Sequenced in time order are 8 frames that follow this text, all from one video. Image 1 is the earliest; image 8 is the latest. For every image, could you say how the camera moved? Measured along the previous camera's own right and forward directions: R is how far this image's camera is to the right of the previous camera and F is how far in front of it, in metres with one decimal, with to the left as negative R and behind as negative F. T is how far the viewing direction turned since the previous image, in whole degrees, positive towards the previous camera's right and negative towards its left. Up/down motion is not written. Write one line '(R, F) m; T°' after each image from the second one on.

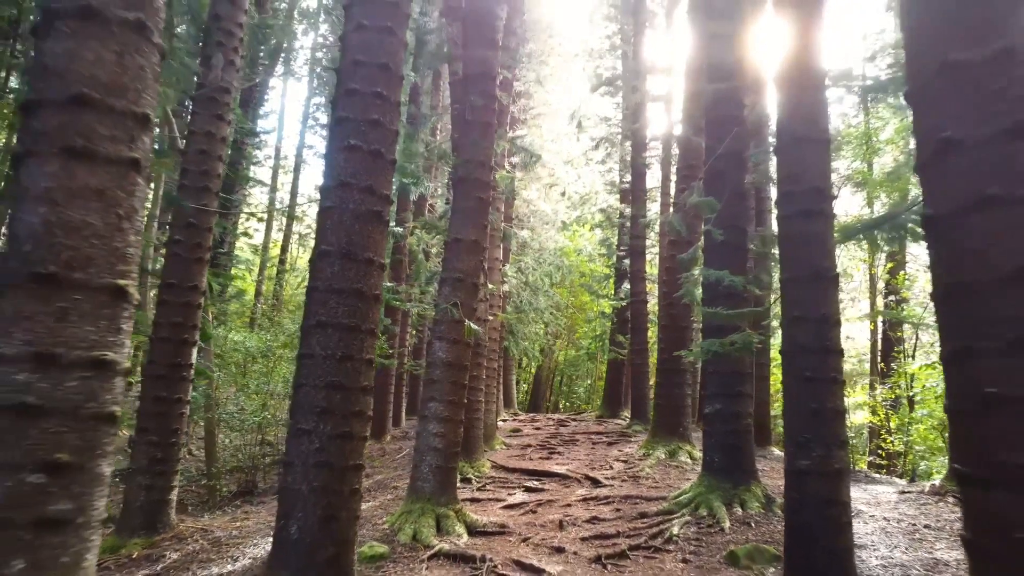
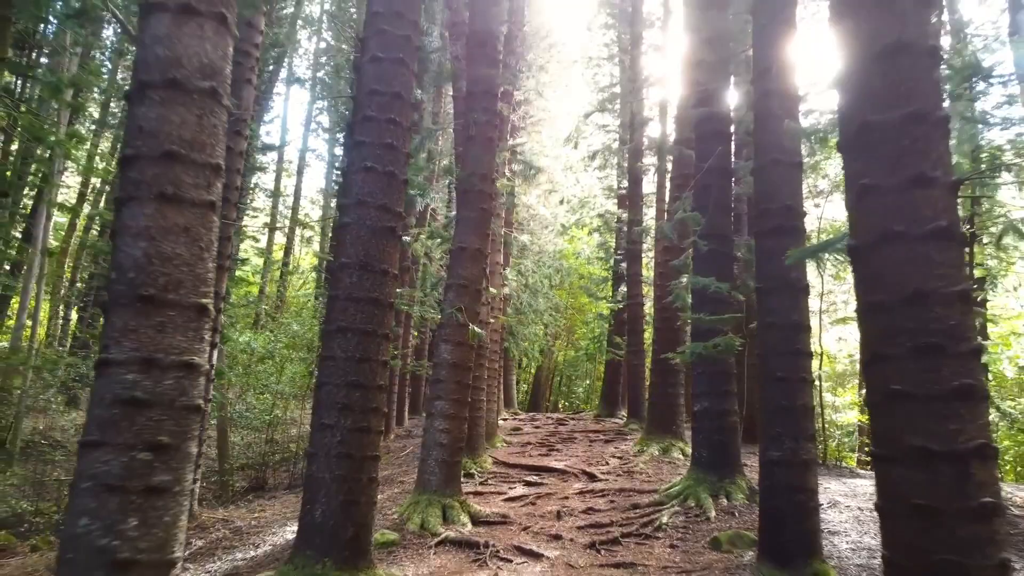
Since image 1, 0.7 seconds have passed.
(0.0, -0.4) m; 0°
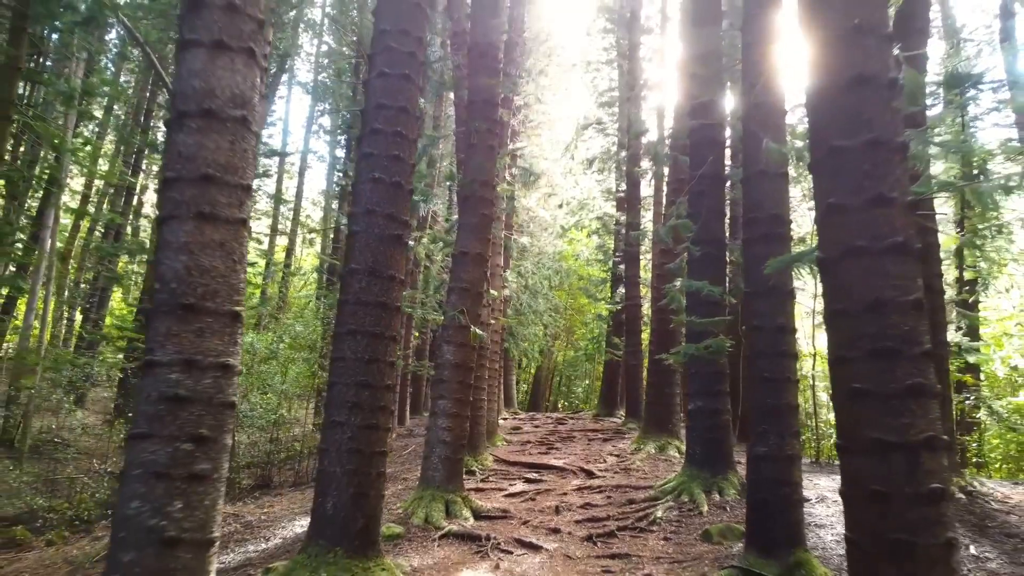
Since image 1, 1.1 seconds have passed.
(0.0, -0.2) m; 0°
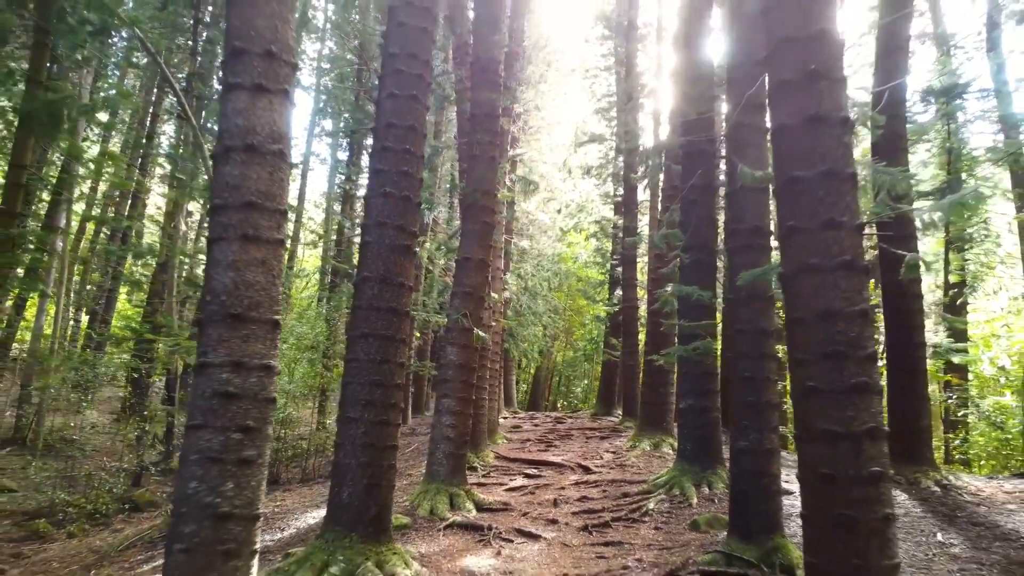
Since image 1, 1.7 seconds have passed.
(0.0, -0.4) m; 0°
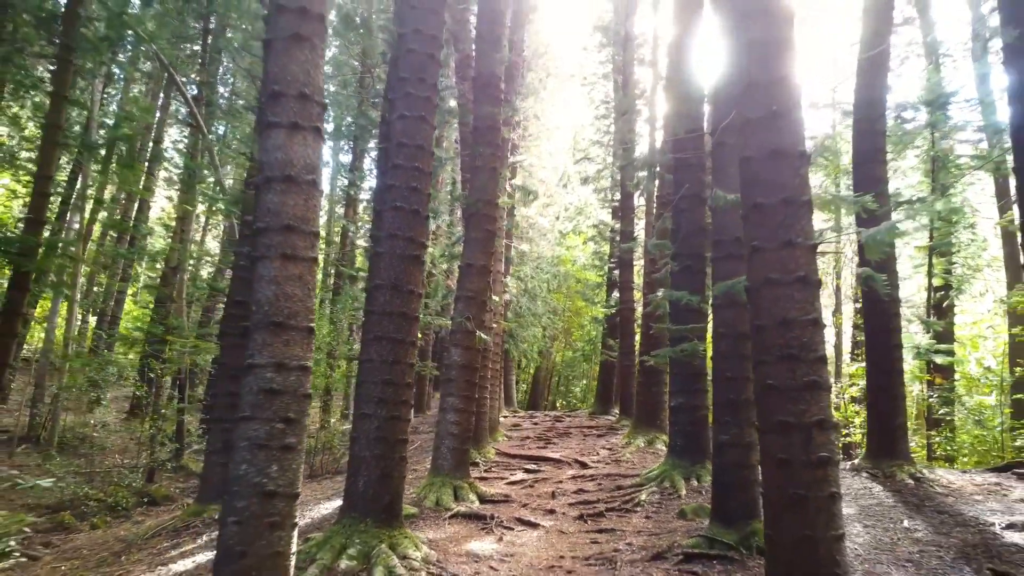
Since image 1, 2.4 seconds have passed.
(0.0, -0.4) m; 0°
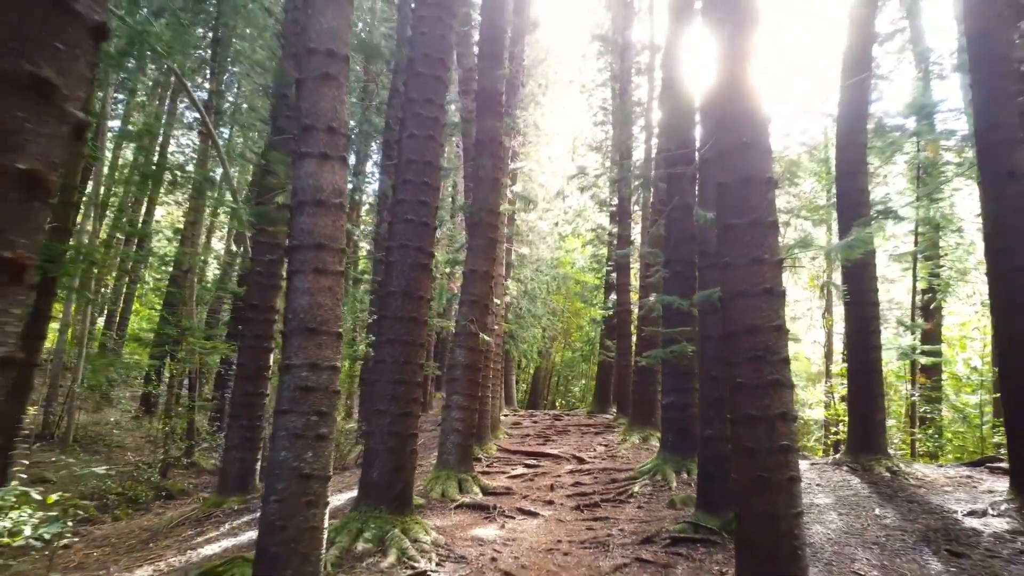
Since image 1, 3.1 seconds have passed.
(0.0, -0.5) m; 0°
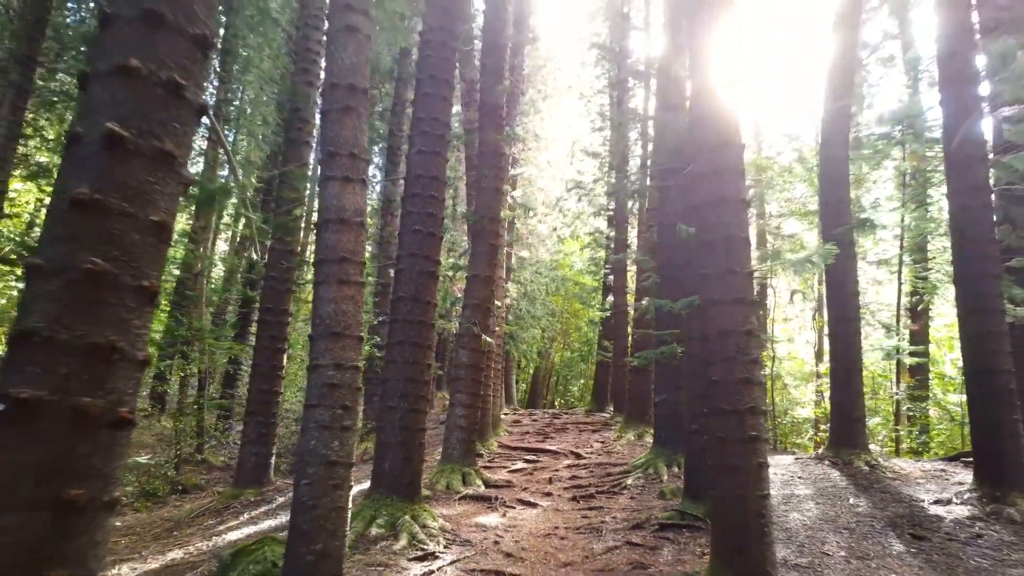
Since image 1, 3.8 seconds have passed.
(0.0, -0.5) m; 0°
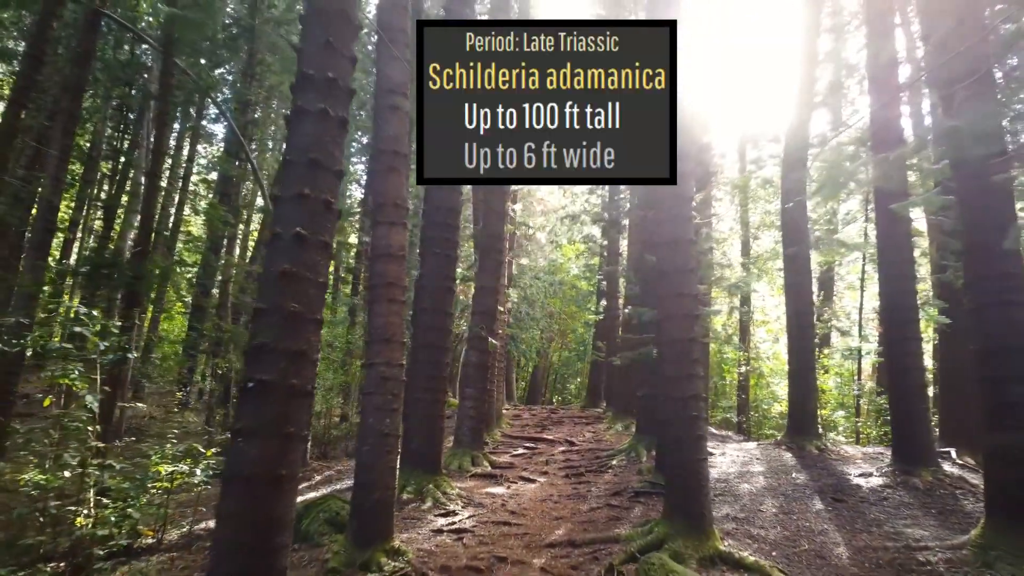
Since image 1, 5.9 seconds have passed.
(-0.1, -1.4) m; 0°
